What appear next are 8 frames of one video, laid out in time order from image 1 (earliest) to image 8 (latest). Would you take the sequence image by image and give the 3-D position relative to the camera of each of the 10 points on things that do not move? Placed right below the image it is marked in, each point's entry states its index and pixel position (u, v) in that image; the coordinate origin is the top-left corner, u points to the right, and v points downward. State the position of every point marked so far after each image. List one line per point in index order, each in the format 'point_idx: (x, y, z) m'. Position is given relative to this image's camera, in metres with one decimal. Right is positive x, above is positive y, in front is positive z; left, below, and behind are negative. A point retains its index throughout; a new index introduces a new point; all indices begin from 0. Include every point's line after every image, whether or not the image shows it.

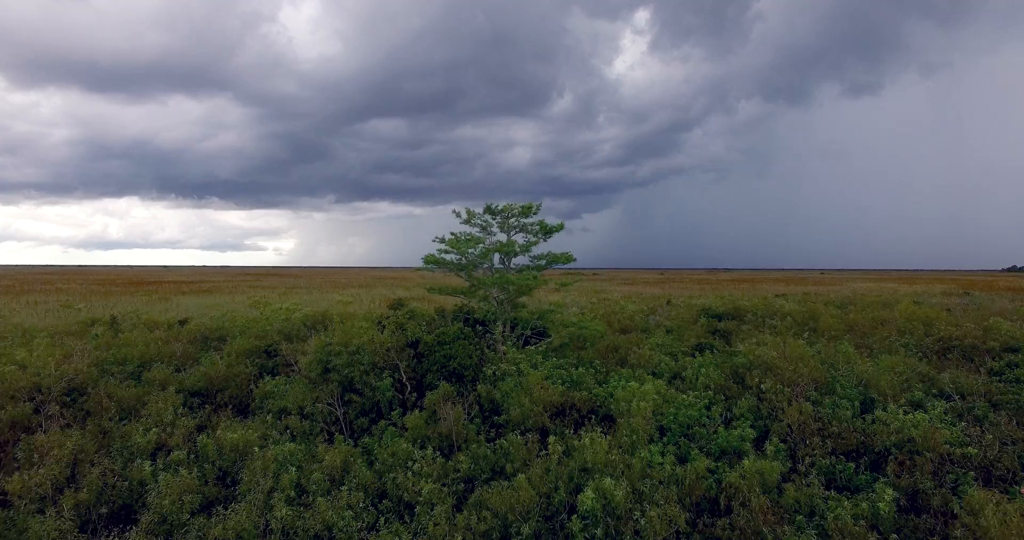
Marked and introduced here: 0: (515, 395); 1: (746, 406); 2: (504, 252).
0: (0.0, -1.5, +8.8) m
1: (+2.9, -1.7, +8.9) m
2: (-0.2, +0.3, +12.1) m
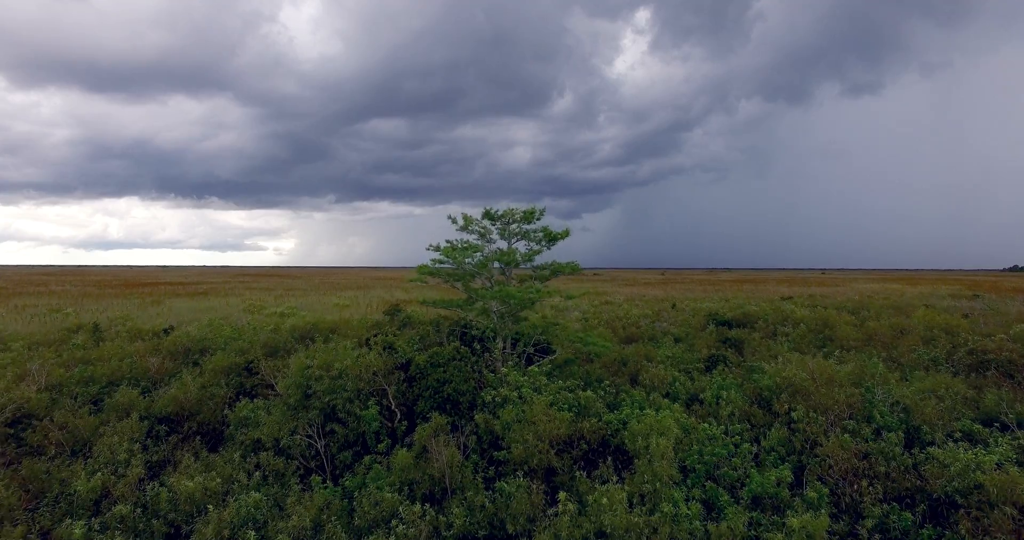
0: (+0.1, -1.7, +7.8) m
1: (+2.9, -1.9, +7.9) m
2: (-0.2, +0.1, +11.1) m
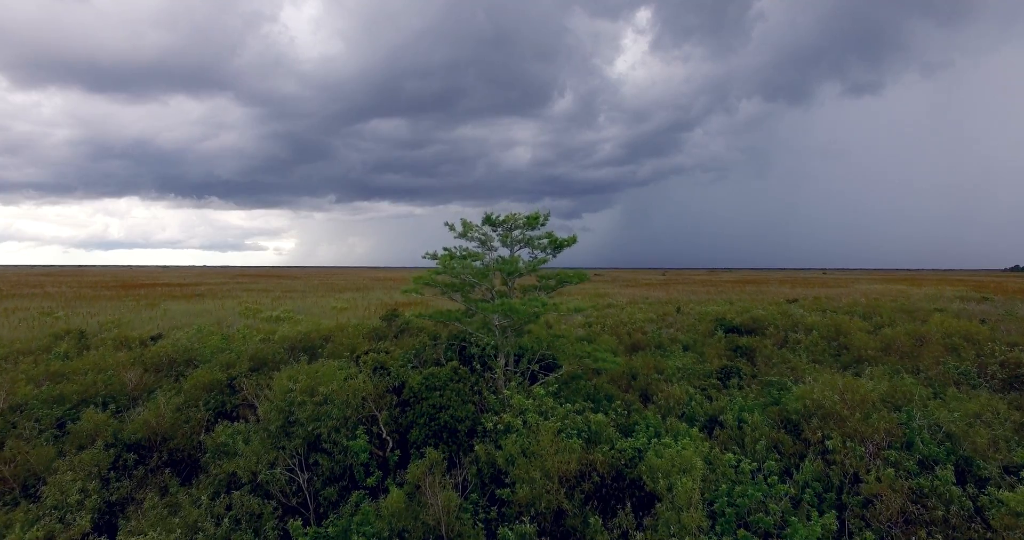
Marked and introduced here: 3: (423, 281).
0: (+0.1, -1.9, +7.0) m
1: (+3.0, -2.0, +7.1) m
2: (-0.1, 0.0, +10.3) m
3: (-1.3, -0.2, +10.4) m
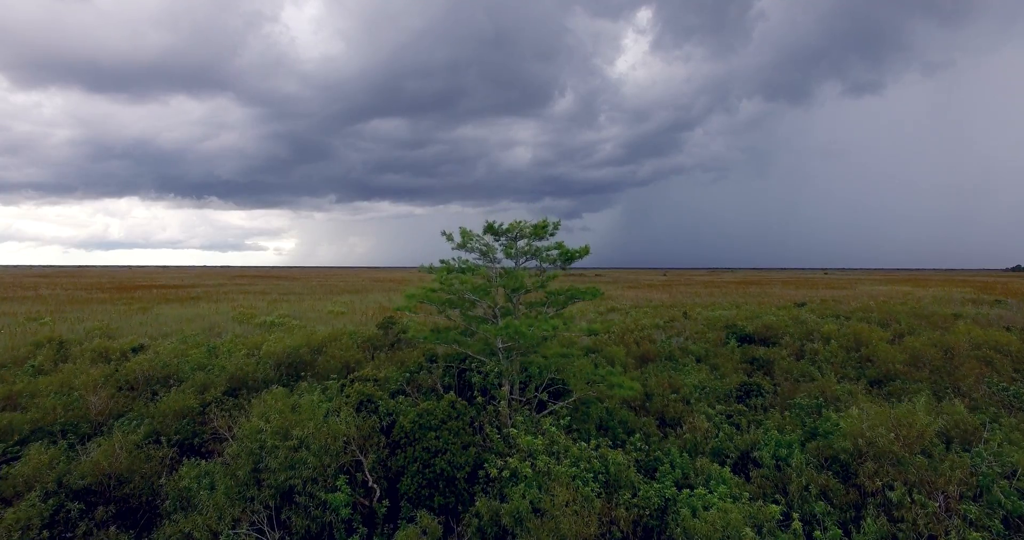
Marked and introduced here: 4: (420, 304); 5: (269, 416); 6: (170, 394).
0: (+0.2, -2.1, +5.8) m
1: (+3.0, -2.2, +5.9) m
2: (-0.1, -0.2, +9.2) m
3: (-1.2, -0.4, +9.3) m
4: (-1.2, -0.5, +9.6) m
5: (-2.5, -1.5, +7.5) m
6: (-5.6, -2.0, +11.6) m
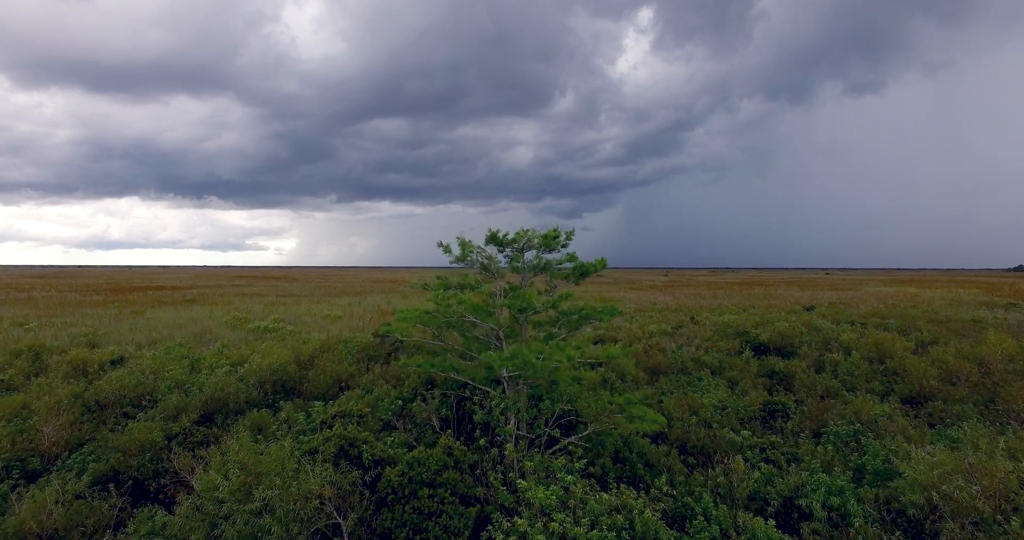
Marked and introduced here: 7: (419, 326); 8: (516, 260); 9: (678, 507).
0: (+0.2, -2.2, +4.7) m
1: (+3.1, -2.4, +4.8) m
2: (0.0, -0.4, +8.0) m
3: (-1.2, -0.6, +8.1) m
4: (-1.2, -0.7, +8.5) m
5: (-2.5, -1.7, +6.3) m
6: (-5.5, -2.2, +10.5) m
7: (-1.1, -0.6, +8.5) m
8: (+0.1, +0.1, +8.6) m
9: (+1.7, -2.4, +7.2) m
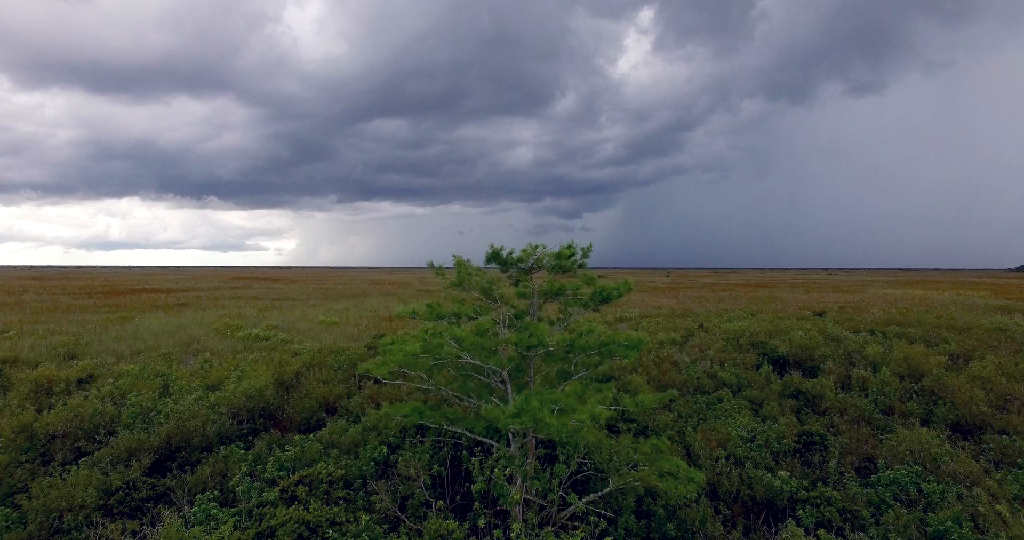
0: (+0.3, -2.5, +3.2) m
1: (+3.2, -2.6, +3.3) m
2: (+0.1, -0.7, +6.6) m
3: (-1.1, -0.8, +6.7) m
4: (-1.1, -0.9, +7.0) m
5: (-2.4, -2.0, +4.9) m
6: (-5.4, -2.5, +9.0) m
7: (-1.0, -0.9, +7.0) m
8: (+0.1, -0.1, +7.1) m
9: (+1.8, -2.6, +5.8) m
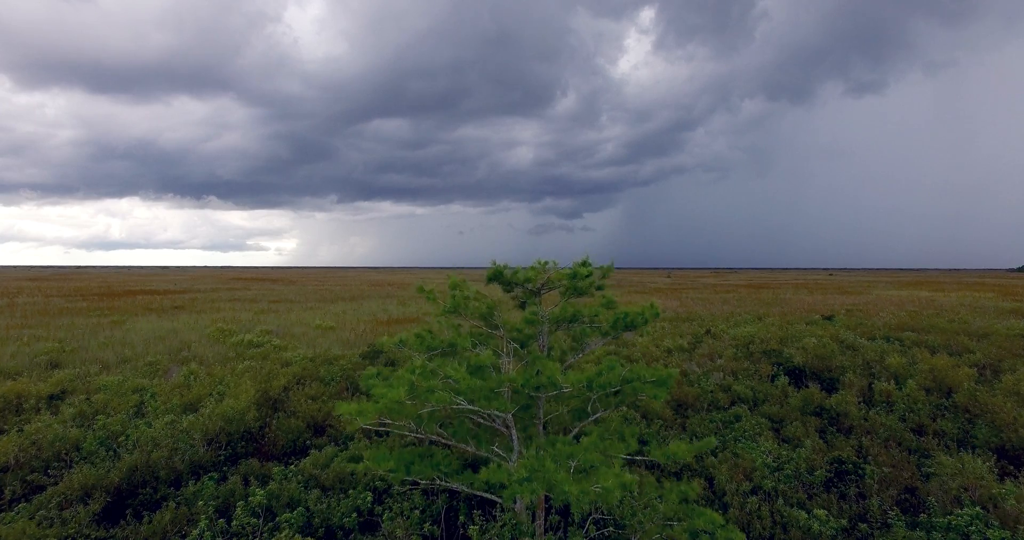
0: (+0.3, -2.7, +2.1) m
1: (+3.2, -2.8, +2.2) m
2: (+0.1, -0.8, +5.5) m
3: (-1.1, -1.0, +5.6) m
4: (-1.1, -1.1, +5.9) m
5: (-2.4, -2.2, +3.8) m
6: (-5.4, -2.6, +7.9) m
7: (-1.0, -1.1, +5.9) m
8: (+0.2, -0.3, +6.1) m
9: (+1.8, -2.8, +4.7) m
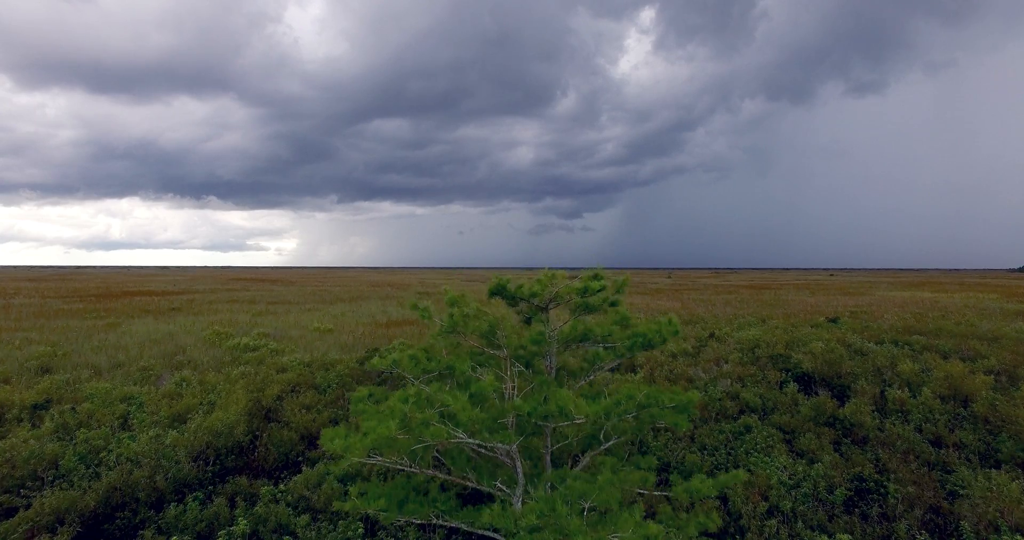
0: (+0.4, -2.8, +1.6) m
1: (+3.3, -2.9, +1.7) m
2: (+0.1, -0.9, +4.9) m
3: (-1.0, -1.1, +5.0) m
4: (-1.0, -1.2, +5.4) m
5: (-2.3, -2.3, +3.2) m
6: (-5.4, -2.7, +7.4) m
7: (-1.0, -1.2, +5.4) m
8: (+0.2, -0.4, +5.5) m
9: (+1.8, -2.9, +4.1) m
